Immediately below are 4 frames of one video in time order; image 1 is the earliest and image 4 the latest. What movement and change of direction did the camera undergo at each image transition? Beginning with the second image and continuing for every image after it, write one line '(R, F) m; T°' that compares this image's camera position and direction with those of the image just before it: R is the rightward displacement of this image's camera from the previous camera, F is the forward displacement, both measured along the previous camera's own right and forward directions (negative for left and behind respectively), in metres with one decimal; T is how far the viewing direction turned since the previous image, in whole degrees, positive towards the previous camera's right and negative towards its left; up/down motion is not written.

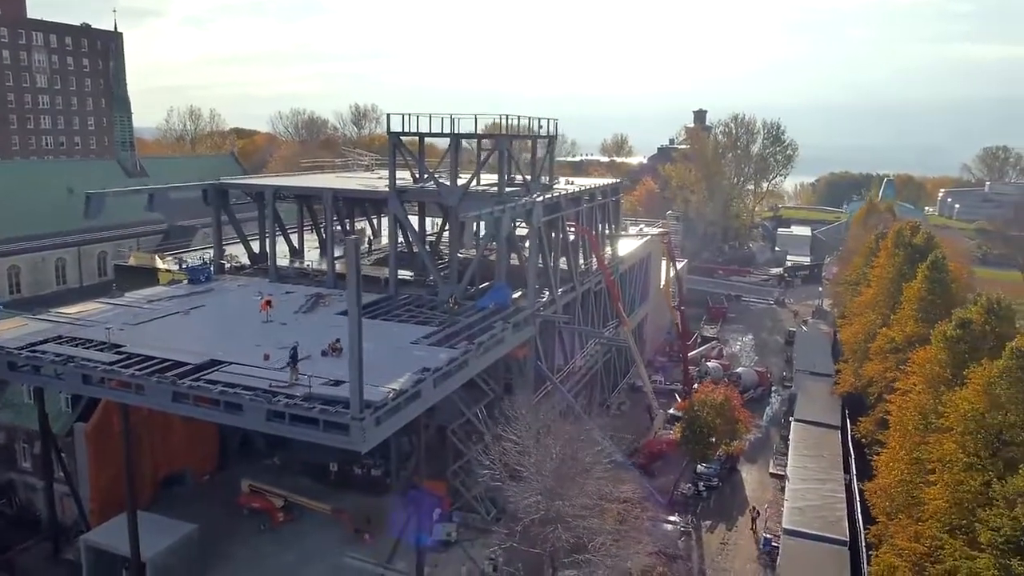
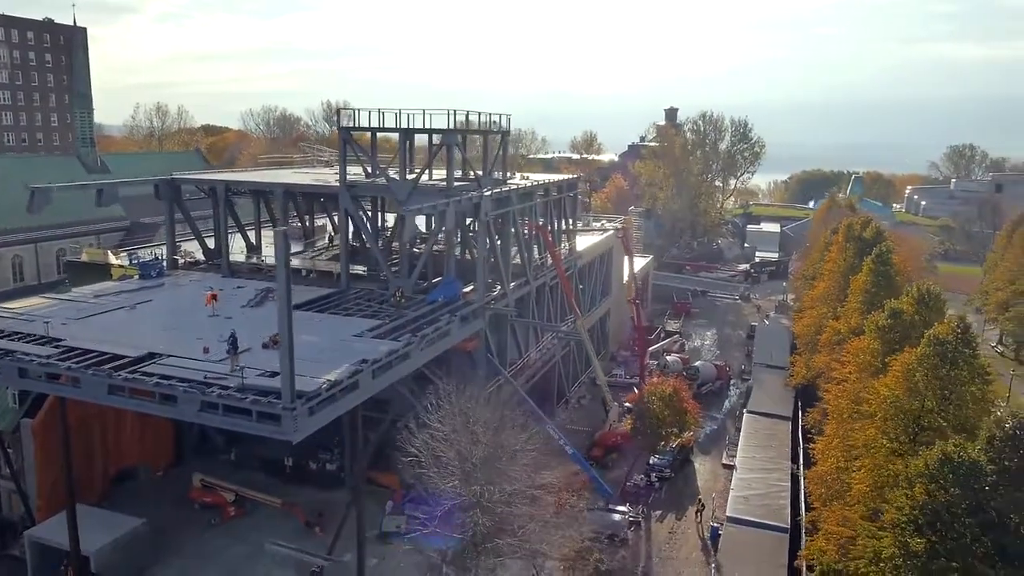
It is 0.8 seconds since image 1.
(+0.9, -0.2) m; +1°
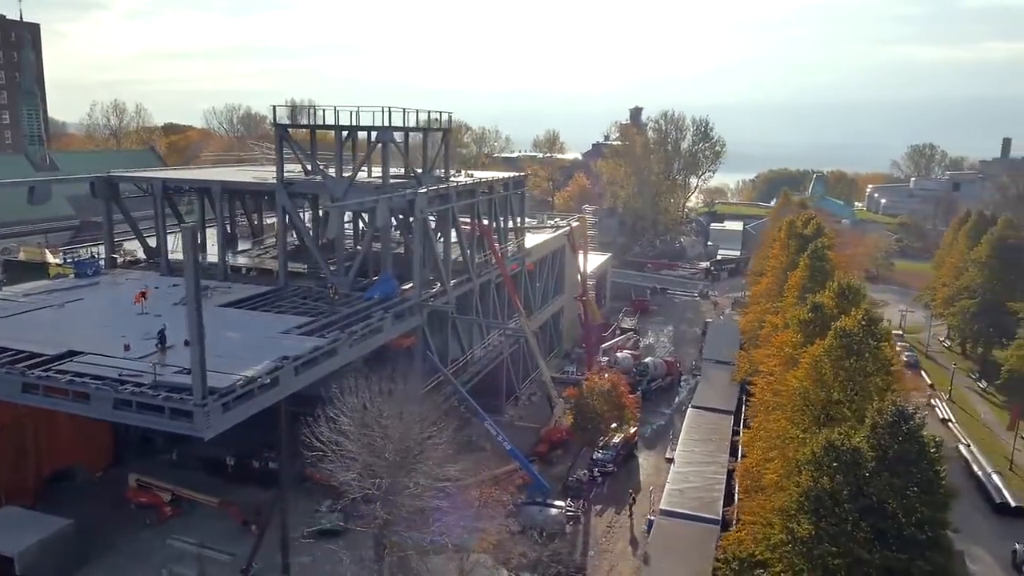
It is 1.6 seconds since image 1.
(+1.2, -0.1) m; +2°
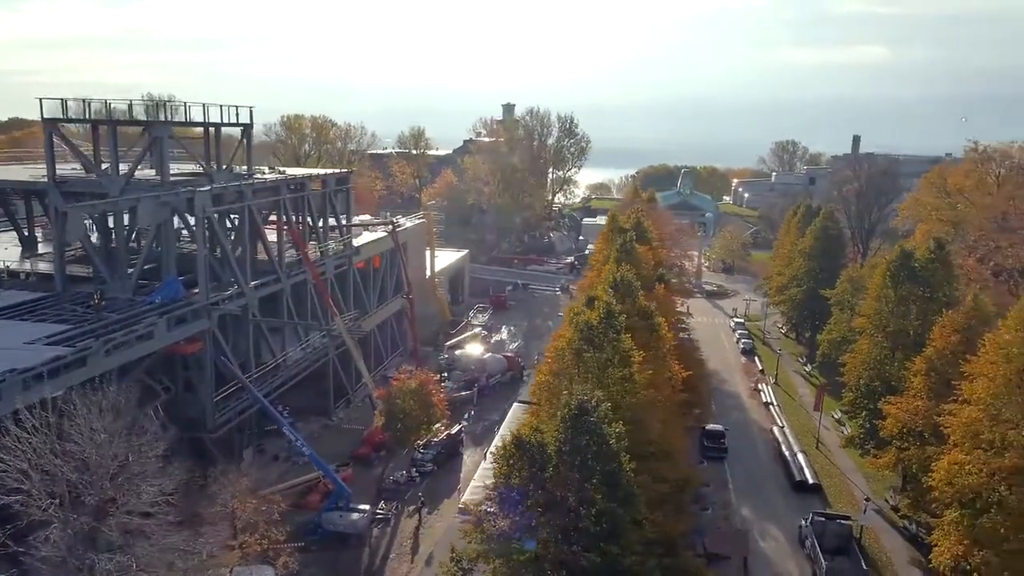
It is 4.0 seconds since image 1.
(+3.1, +0.1) m; +7°
